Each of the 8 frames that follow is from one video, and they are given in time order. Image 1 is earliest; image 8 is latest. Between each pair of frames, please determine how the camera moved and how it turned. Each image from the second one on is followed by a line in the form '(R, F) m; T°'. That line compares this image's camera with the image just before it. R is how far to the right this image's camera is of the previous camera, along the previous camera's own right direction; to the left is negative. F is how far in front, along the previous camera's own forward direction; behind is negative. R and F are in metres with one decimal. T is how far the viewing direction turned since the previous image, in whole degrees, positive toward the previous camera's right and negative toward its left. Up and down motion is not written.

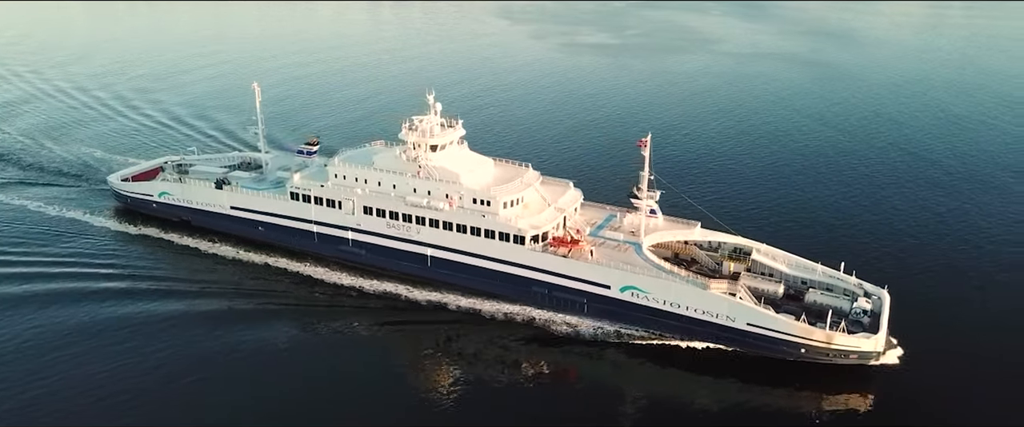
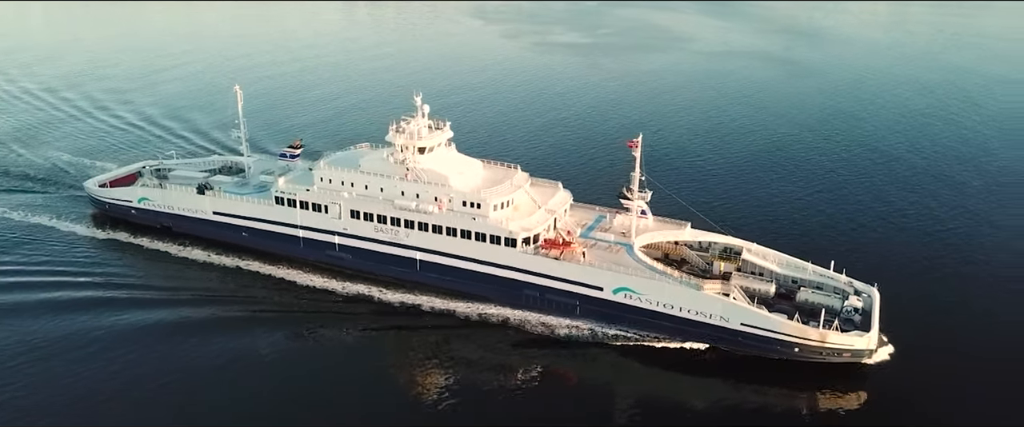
(-0.7, +0.4) m; +2°
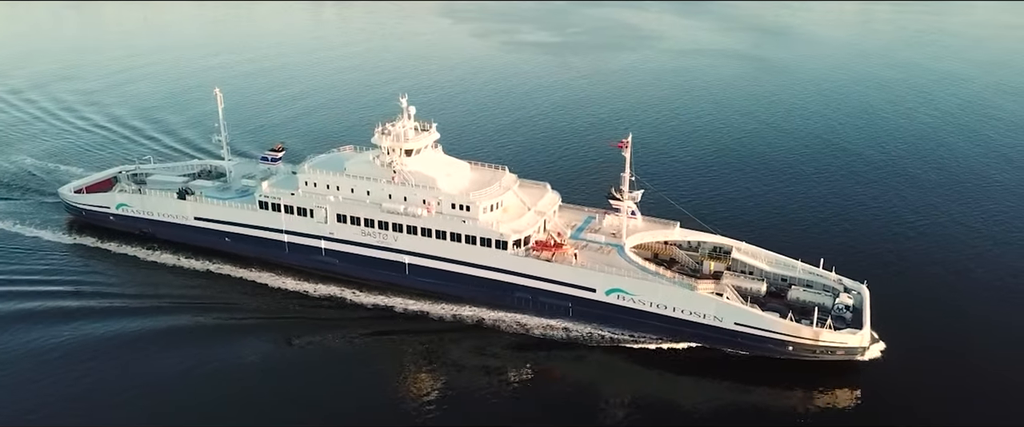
(-0.7, +0.4) m; +2°
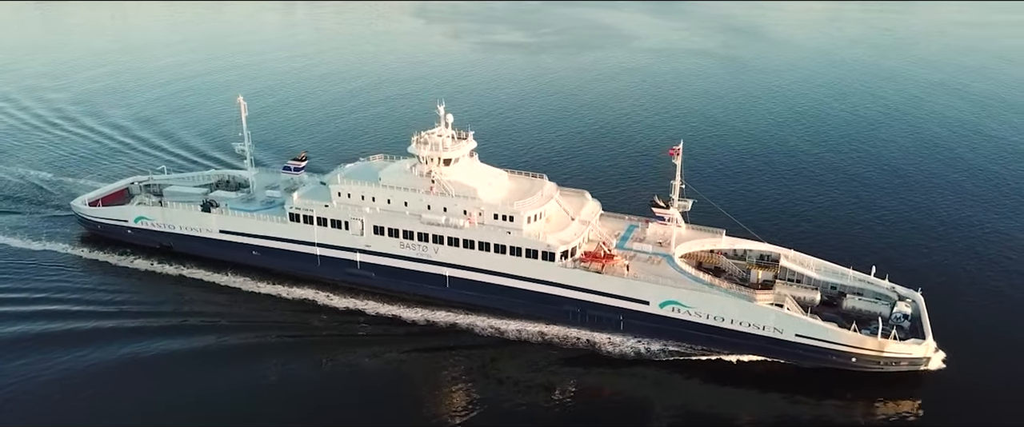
(-3.2, +1.2) m; +1°
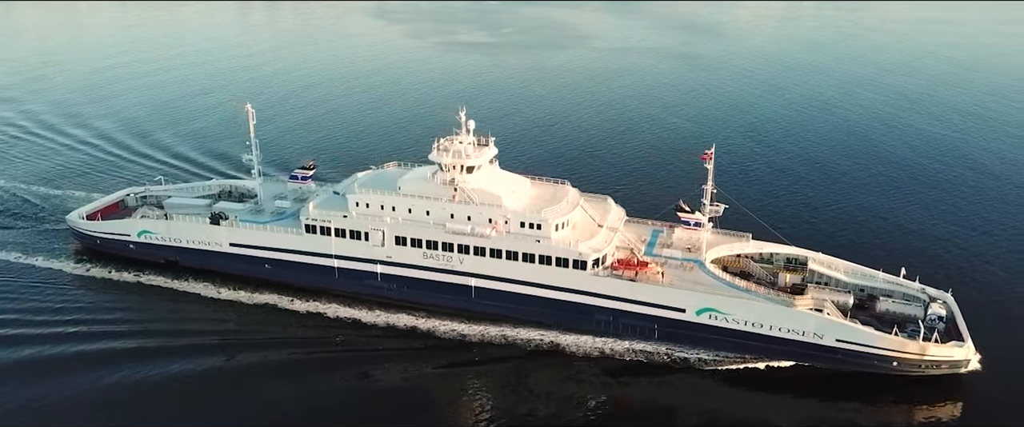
(-2.8, +1.0) m; +2°
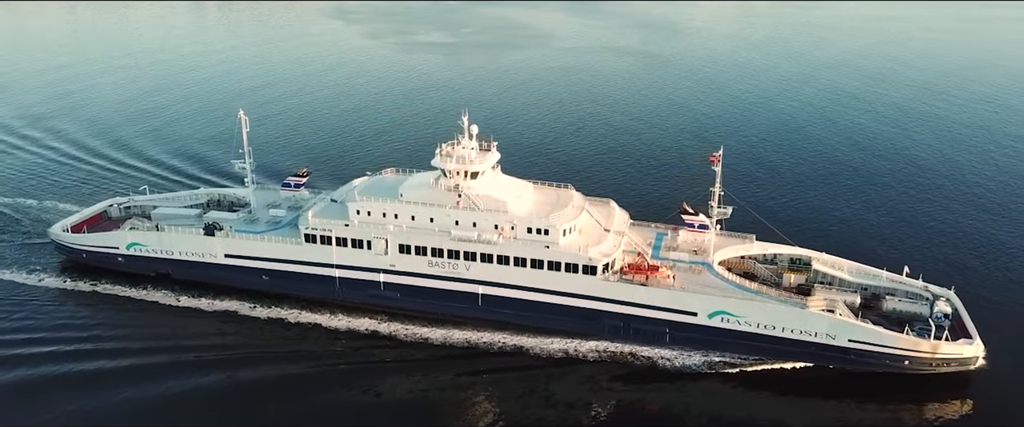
(-1.8, +0.5) m; +2°
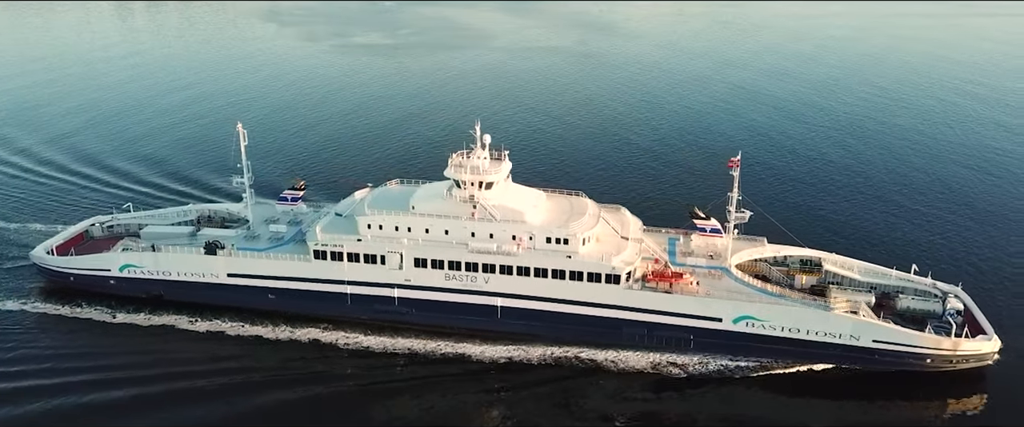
(-3.1, +0.7) m; +4°
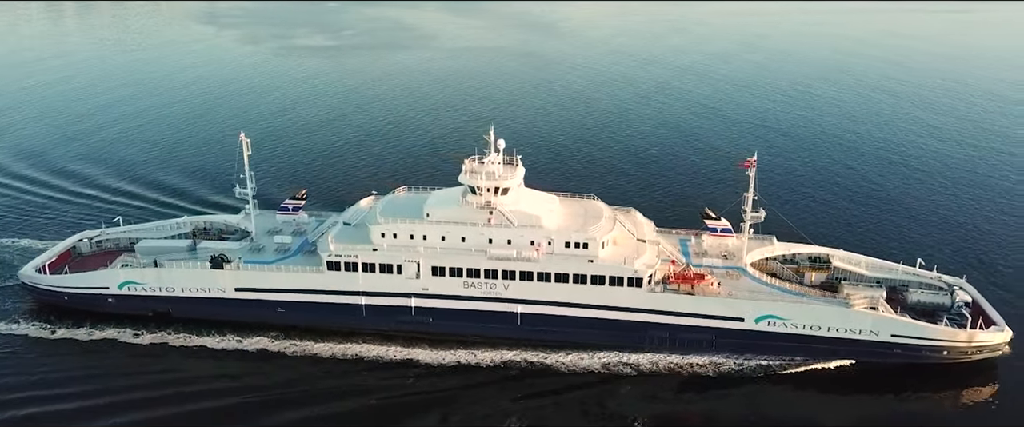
(-2.9, +0.4) m; +3°
